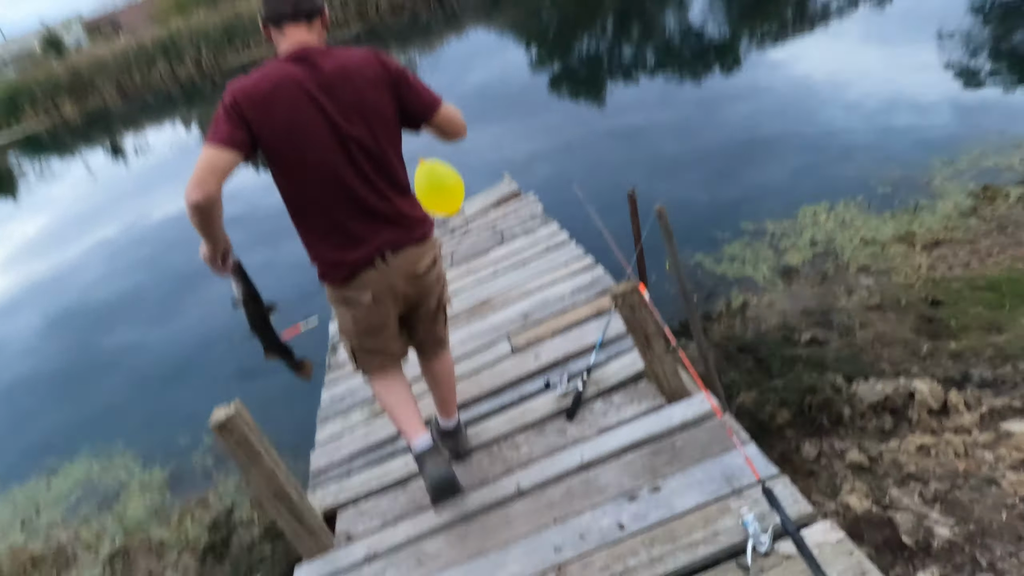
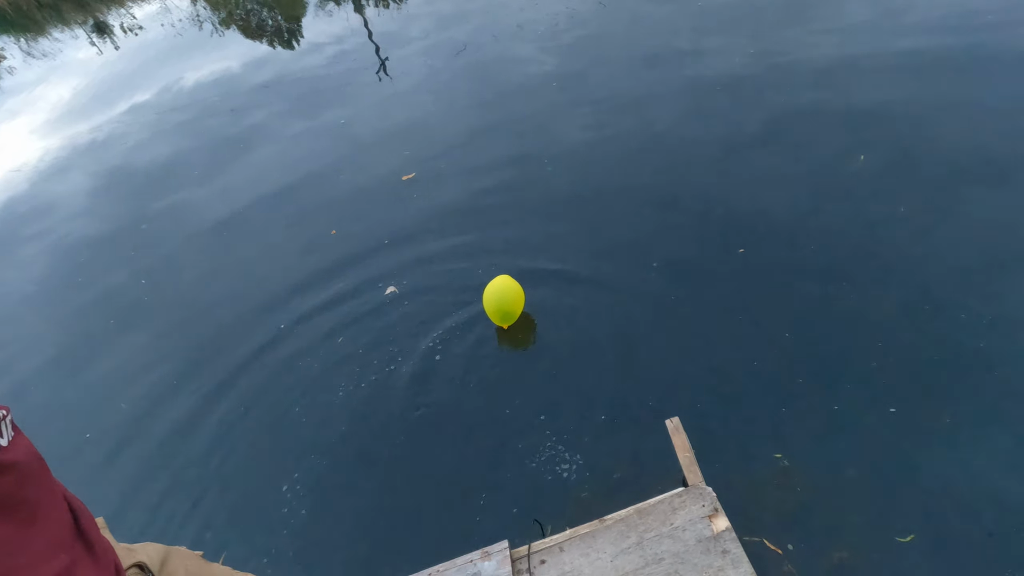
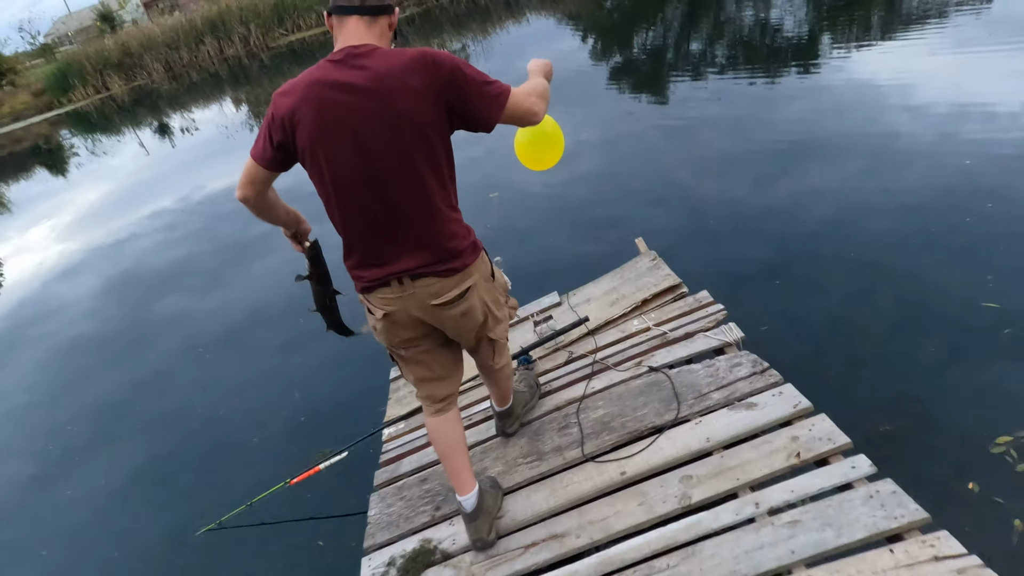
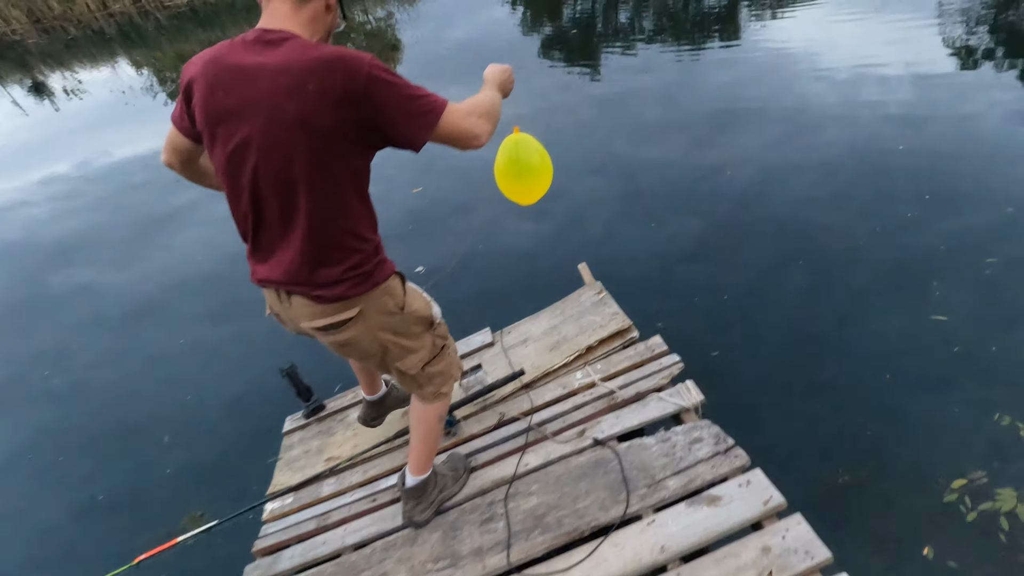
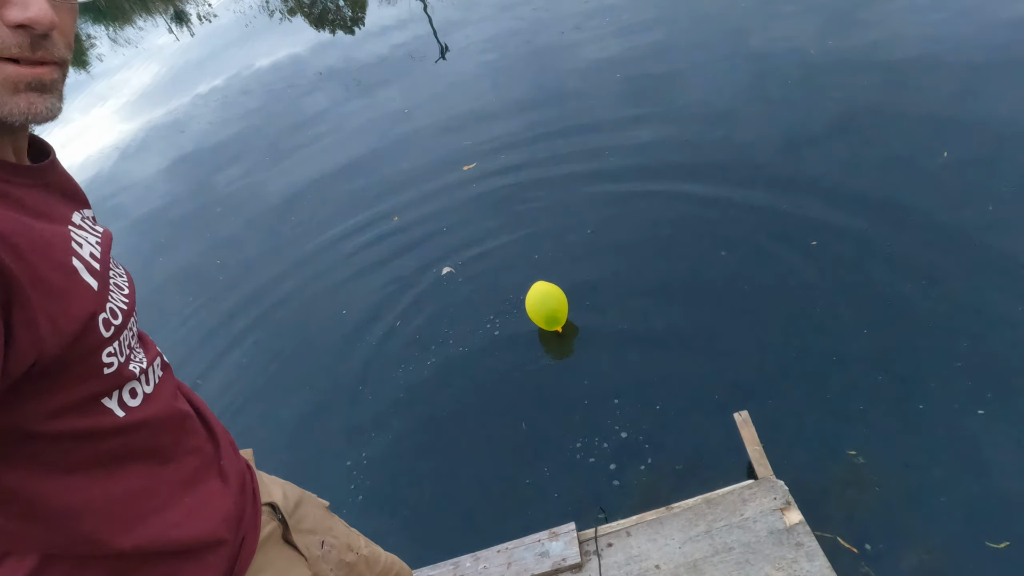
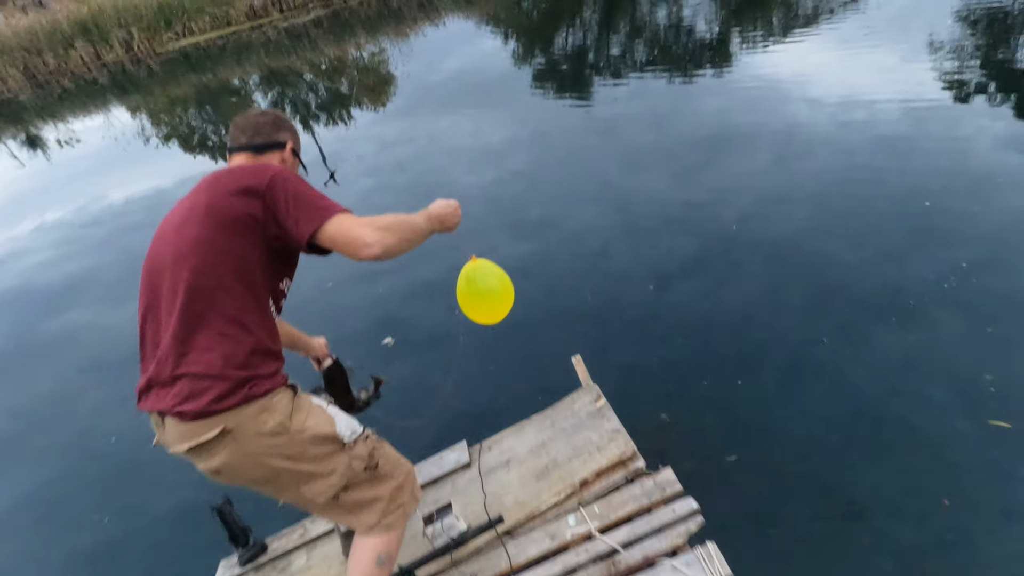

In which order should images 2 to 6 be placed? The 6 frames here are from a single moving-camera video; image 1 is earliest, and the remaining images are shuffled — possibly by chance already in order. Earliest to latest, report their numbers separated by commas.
3, 4, 6, 2, 5
